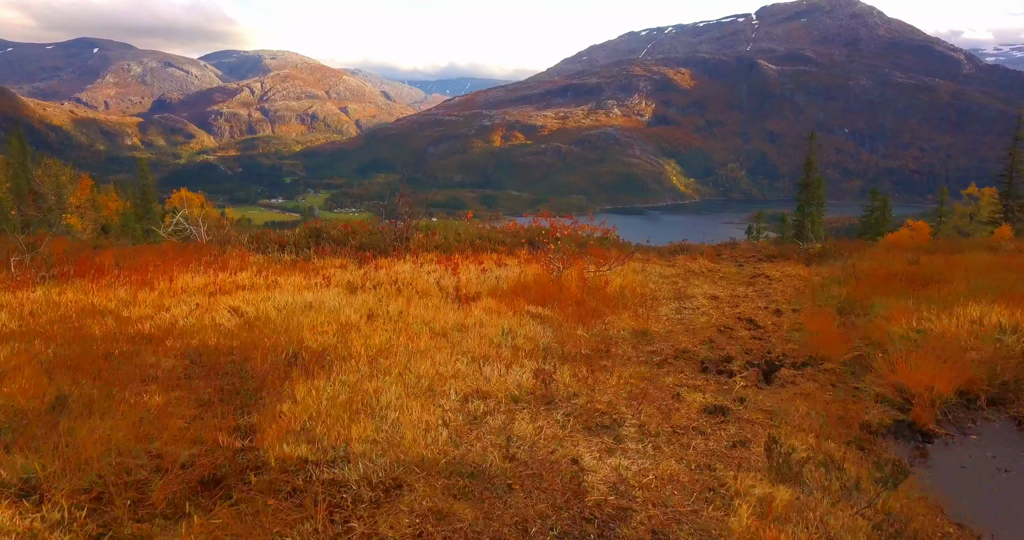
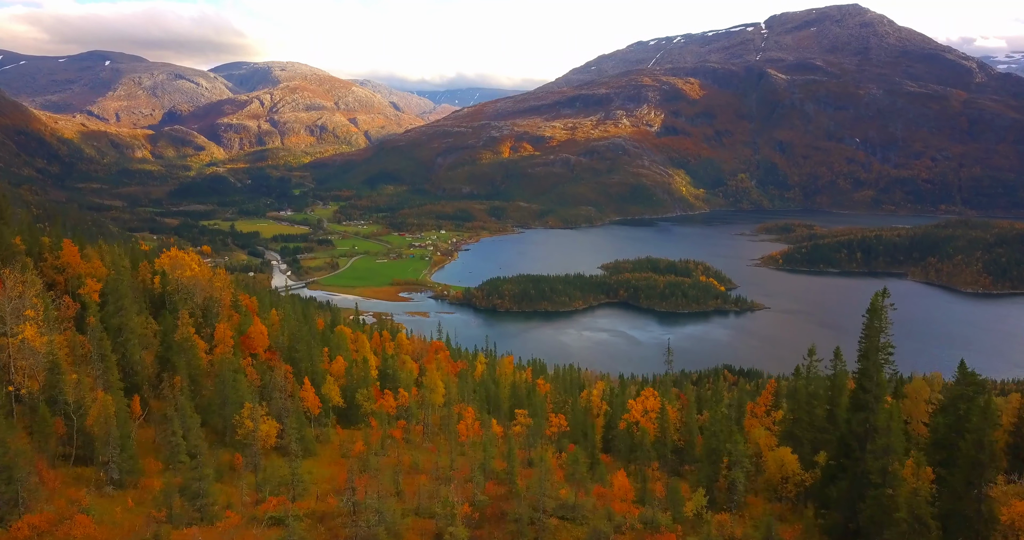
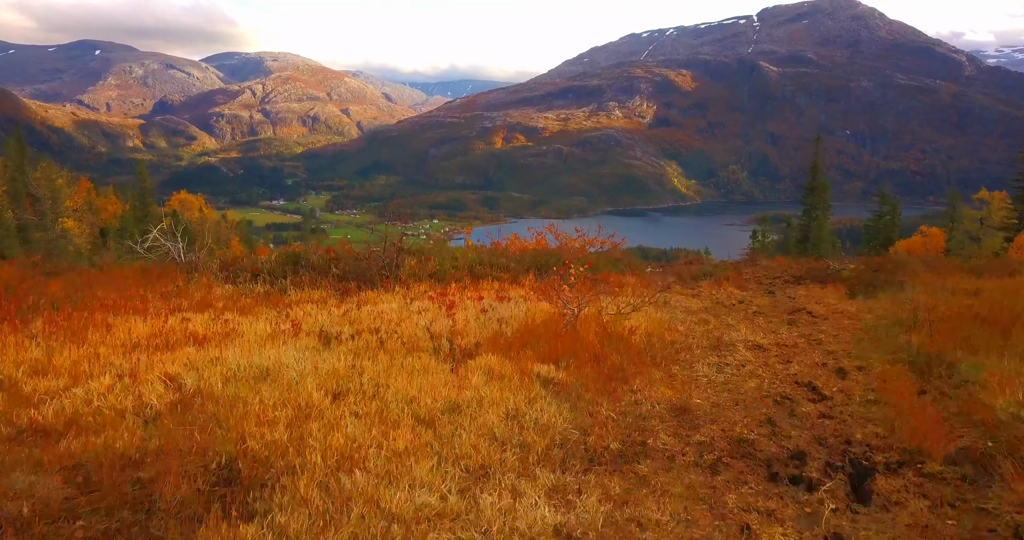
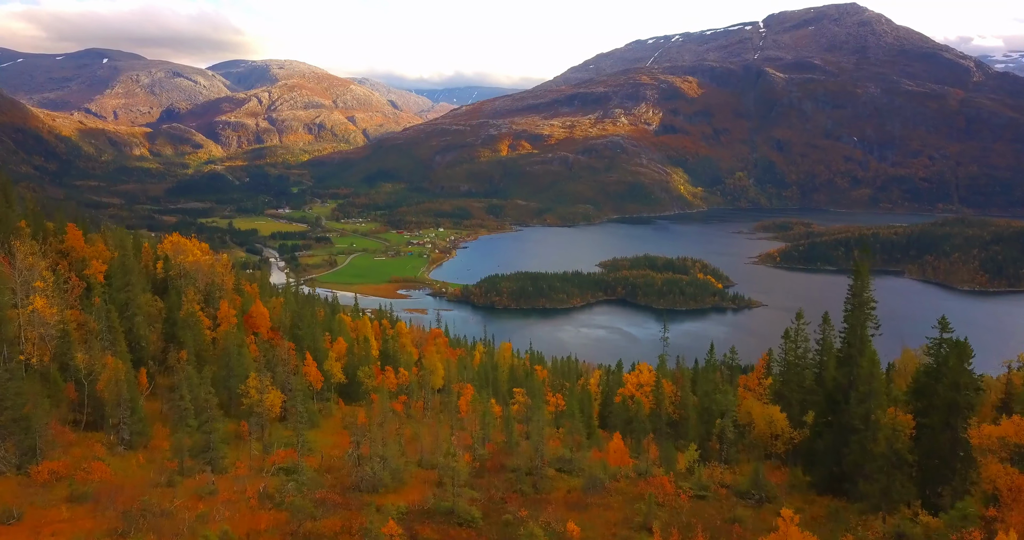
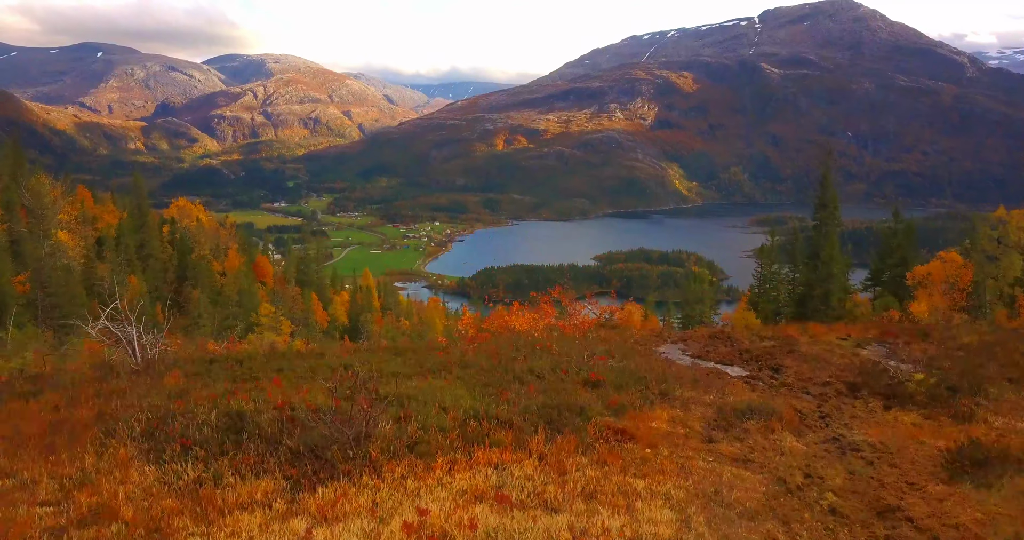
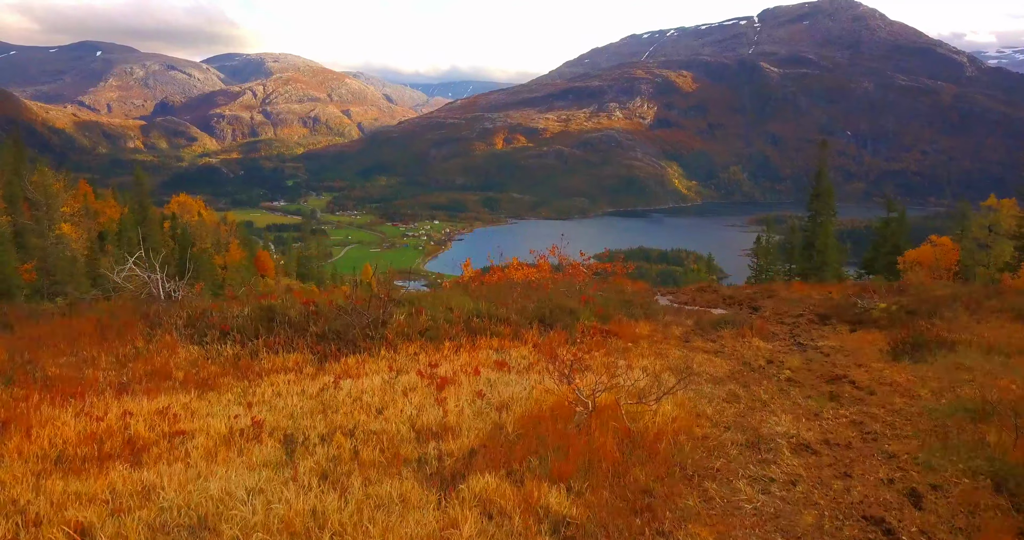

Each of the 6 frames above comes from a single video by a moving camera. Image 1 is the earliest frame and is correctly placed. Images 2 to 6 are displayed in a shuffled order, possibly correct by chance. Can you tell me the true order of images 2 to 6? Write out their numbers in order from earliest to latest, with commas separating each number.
3, 6, 5, 4, 2
